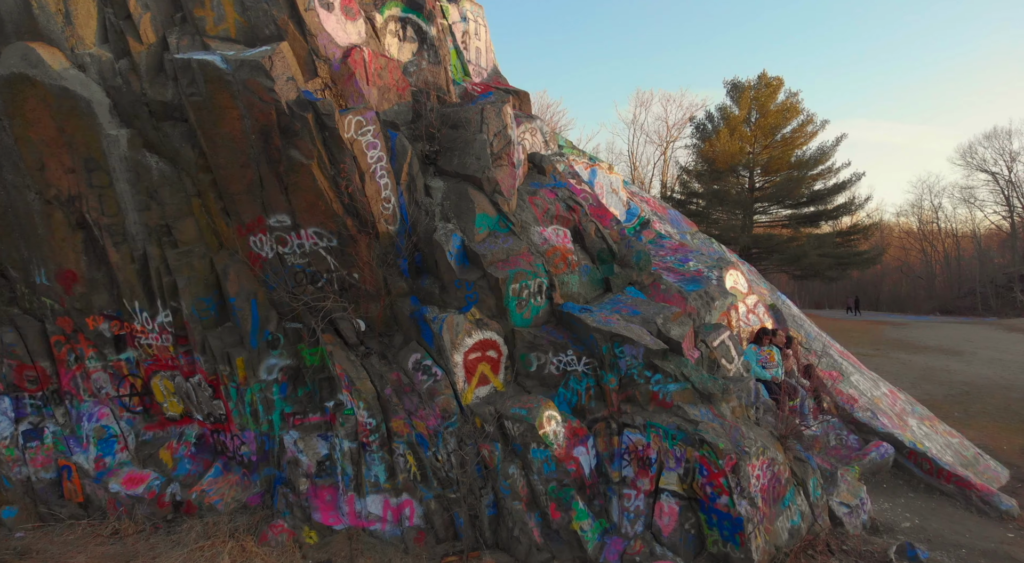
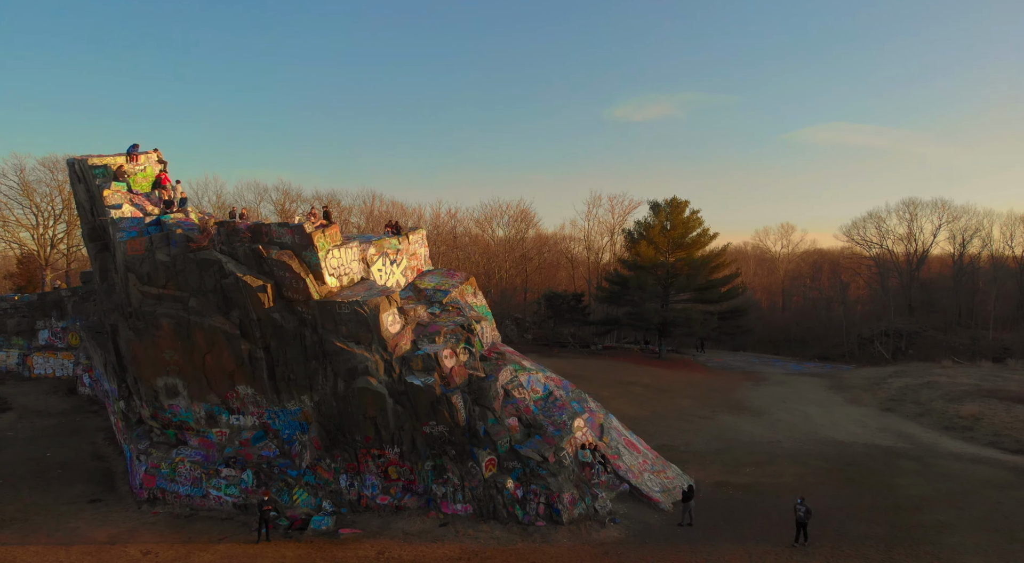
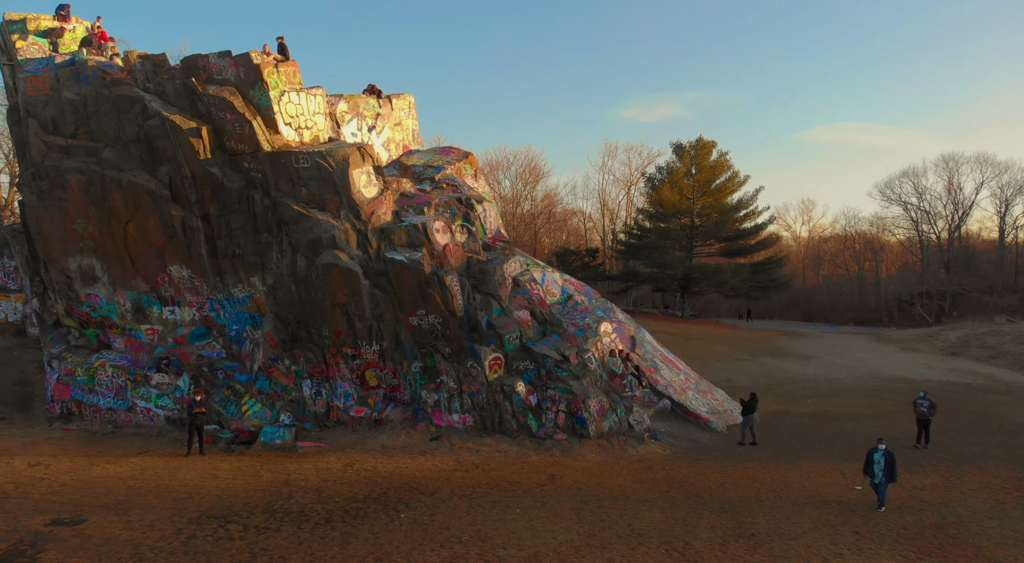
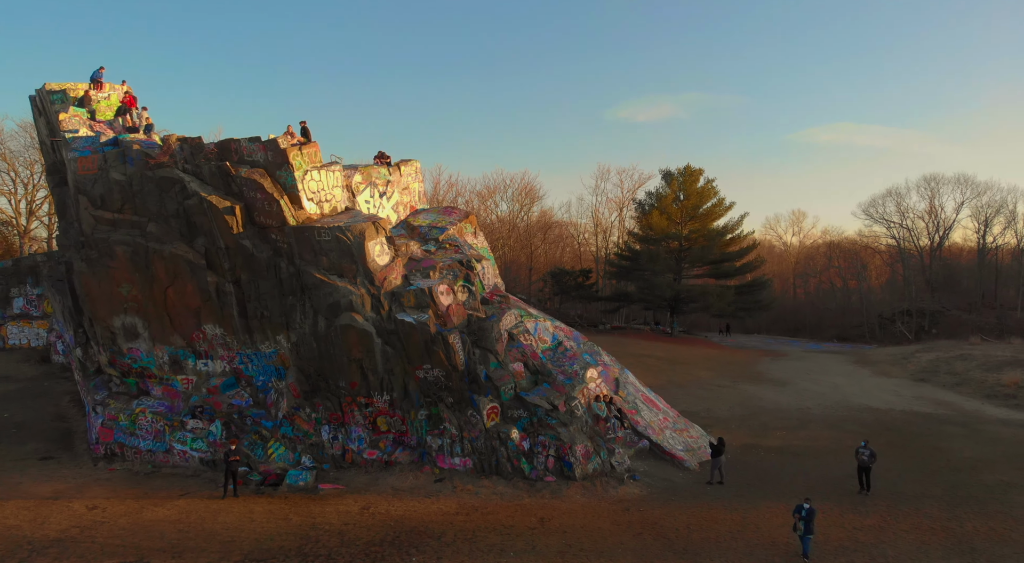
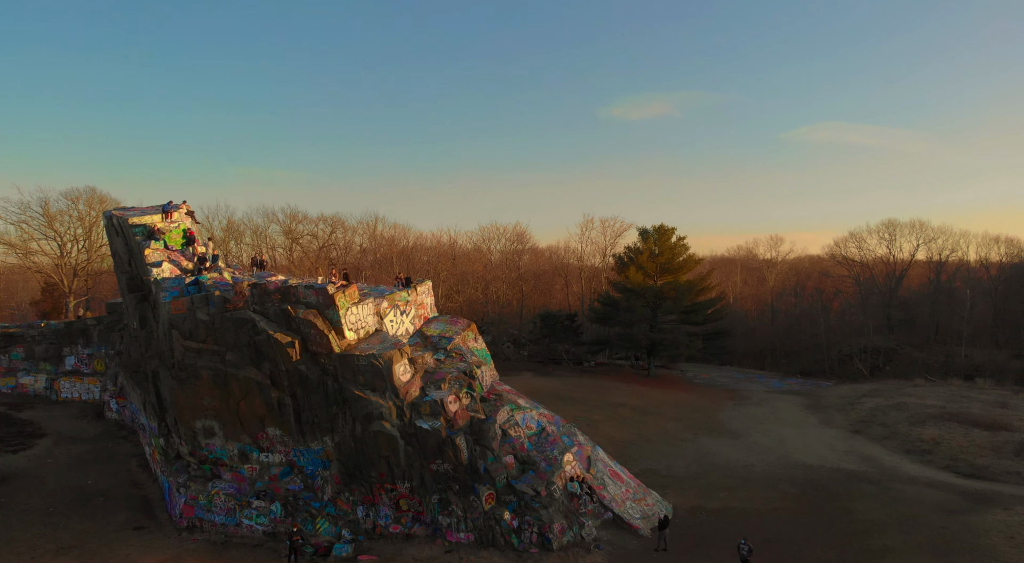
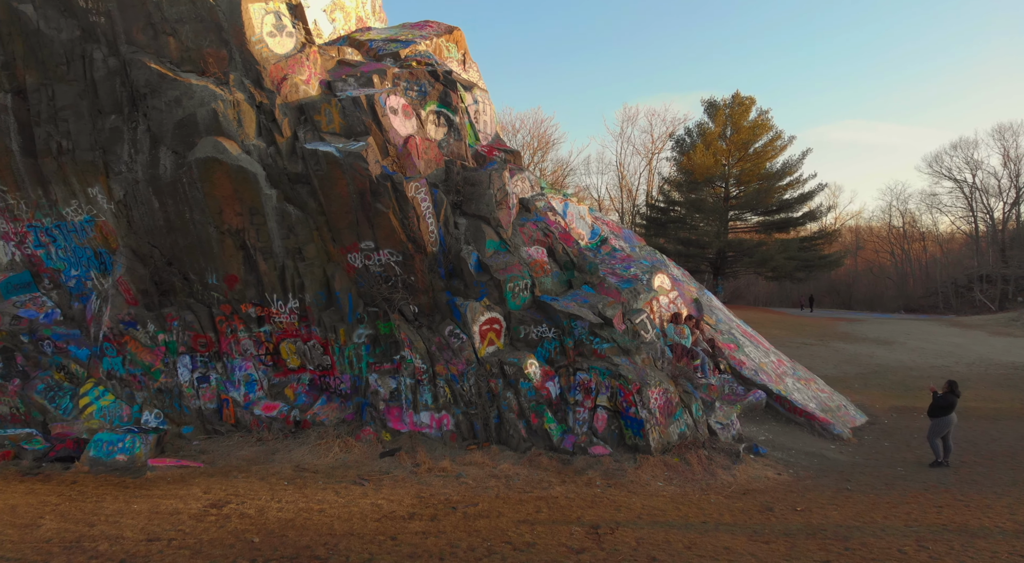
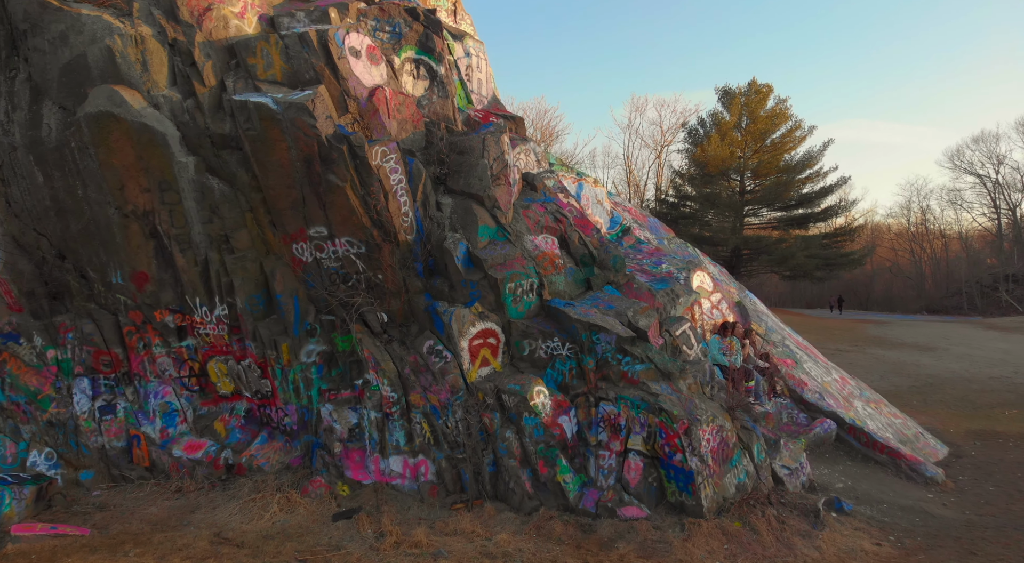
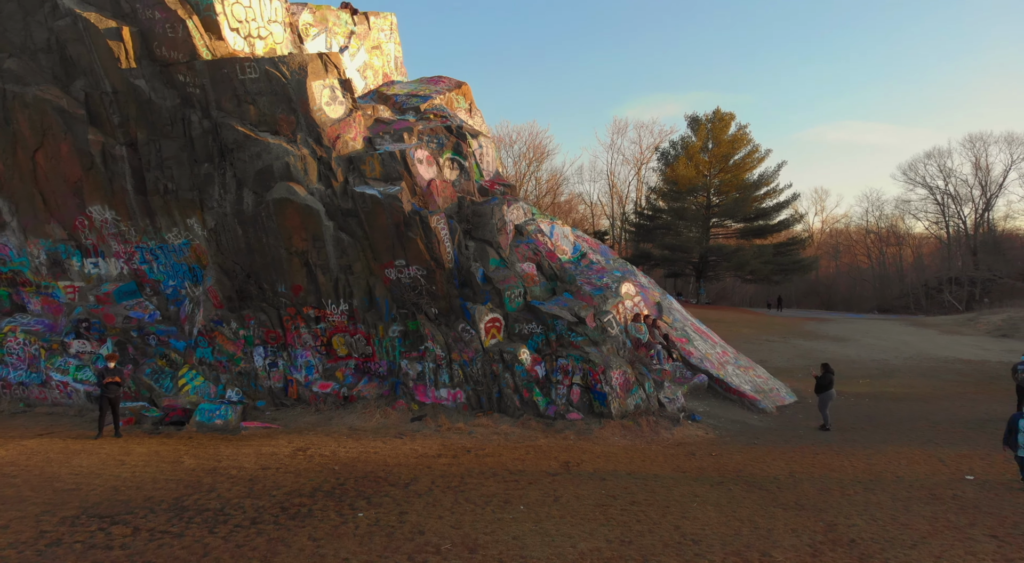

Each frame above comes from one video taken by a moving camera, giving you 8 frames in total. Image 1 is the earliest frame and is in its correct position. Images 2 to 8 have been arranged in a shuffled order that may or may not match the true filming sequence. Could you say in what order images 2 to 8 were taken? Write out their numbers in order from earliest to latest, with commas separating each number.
7, 6, 8, 3, 4, 2, 5
